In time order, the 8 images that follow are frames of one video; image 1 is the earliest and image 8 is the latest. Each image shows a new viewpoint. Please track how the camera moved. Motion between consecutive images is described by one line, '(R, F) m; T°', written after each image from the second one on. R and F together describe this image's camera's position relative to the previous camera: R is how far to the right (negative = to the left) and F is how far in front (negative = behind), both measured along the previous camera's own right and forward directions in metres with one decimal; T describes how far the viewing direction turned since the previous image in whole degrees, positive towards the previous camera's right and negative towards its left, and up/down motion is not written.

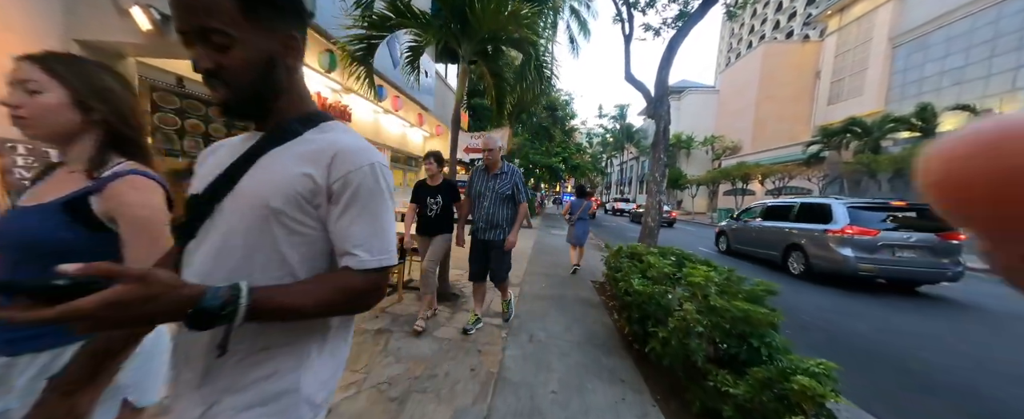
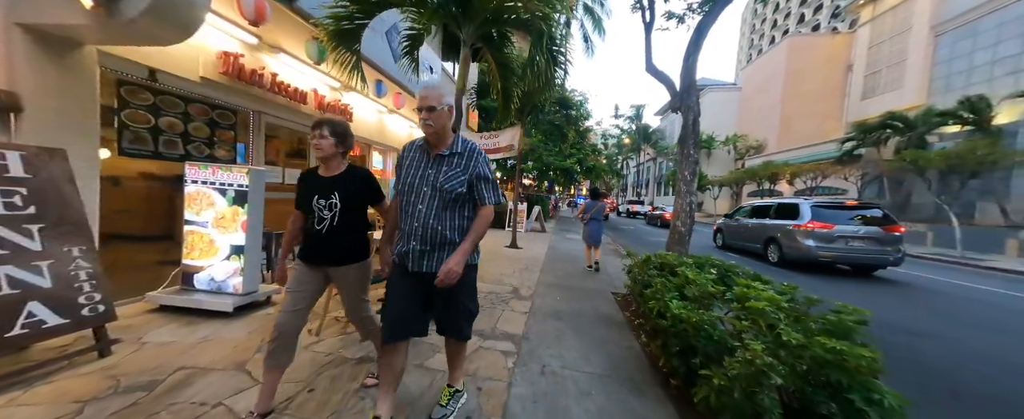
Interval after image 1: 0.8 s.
(+0.1, +0.6) m; -3°
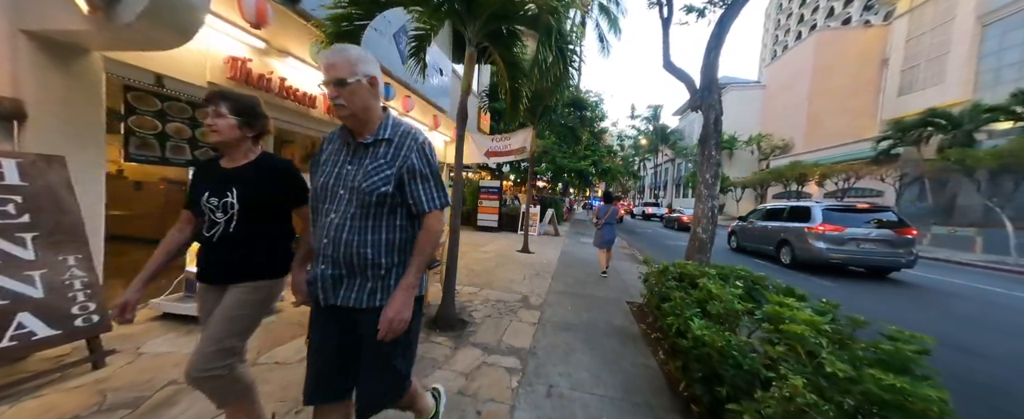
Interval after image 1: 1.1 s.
(+0.1, +0.2) m; -3°
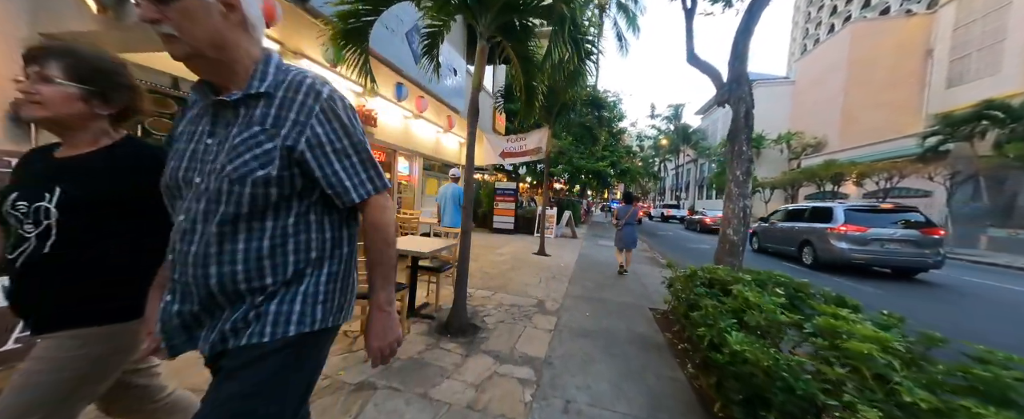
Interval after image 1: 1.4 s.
(0.0, +0.2) m; -3°
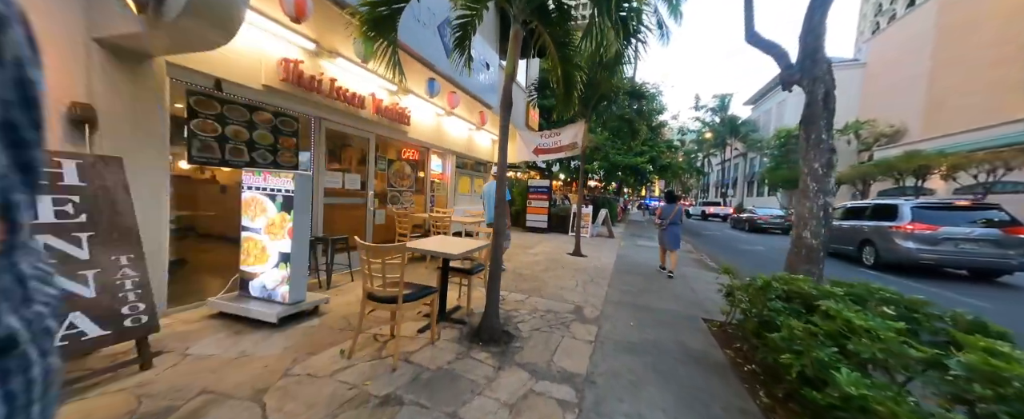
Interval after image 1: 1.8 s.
(0.0, +0.3) m; -6°
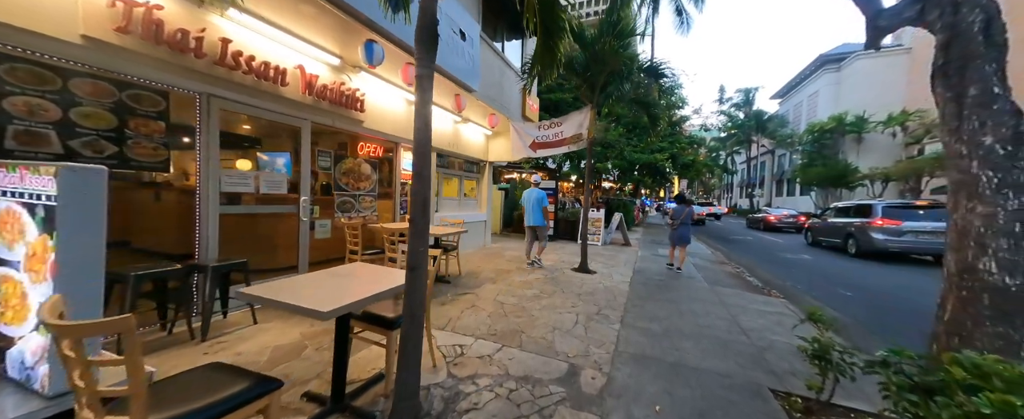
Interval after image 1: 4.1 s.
(+0.5, +1.5) m; -3°
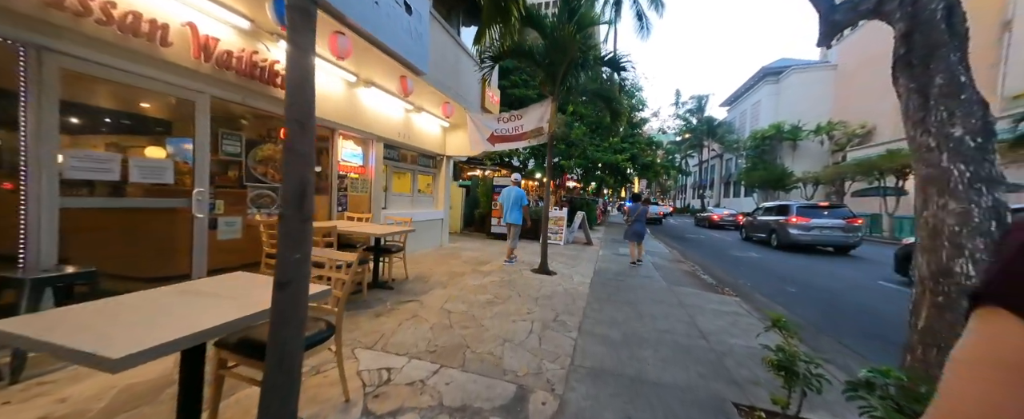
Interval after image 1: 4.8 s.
(+0.2, +0.5) m; +6°
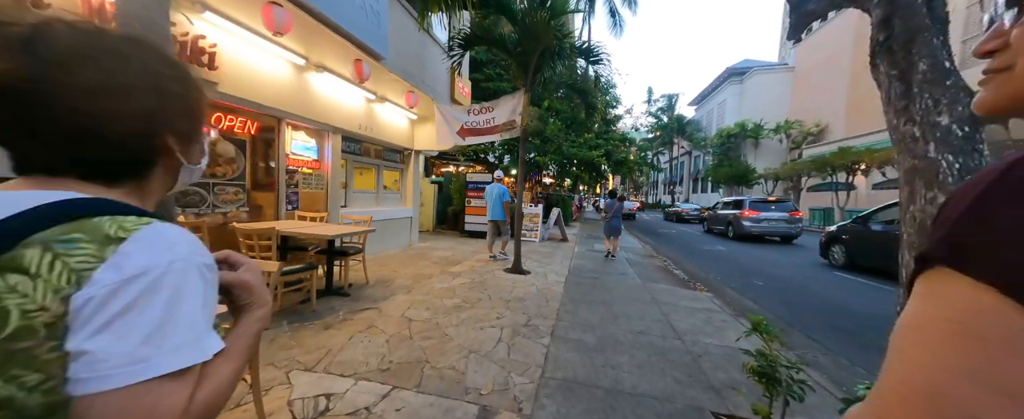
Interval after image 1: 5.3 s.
(+0.1, +0.3) m; +4°
